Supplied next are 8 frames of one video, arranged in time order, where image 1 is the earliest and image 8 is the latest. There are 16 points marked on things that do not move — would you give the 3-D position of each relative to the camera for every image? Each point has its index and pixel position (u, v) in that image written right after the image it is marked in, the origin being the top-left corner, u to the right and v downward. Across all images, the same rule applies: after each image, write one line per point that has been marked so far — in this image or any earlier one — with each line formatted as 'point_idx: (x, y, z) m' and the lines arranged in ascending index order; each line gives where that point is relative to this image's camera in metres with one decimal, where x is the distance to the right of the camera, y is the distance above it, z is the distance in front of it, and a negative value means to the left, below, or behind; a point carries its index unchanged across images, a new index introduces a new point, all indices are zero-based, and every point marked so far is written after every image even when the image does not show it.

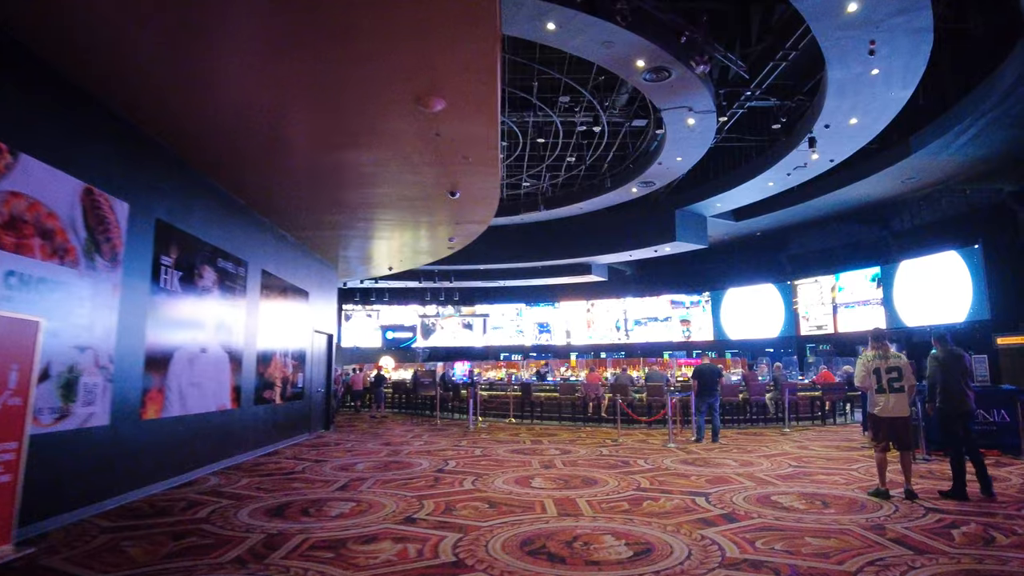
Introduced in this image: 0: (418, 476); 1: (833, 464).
0: (-0.8, -1.5, +5.3) m
1: (+2.7, -1.5, +5.6) m
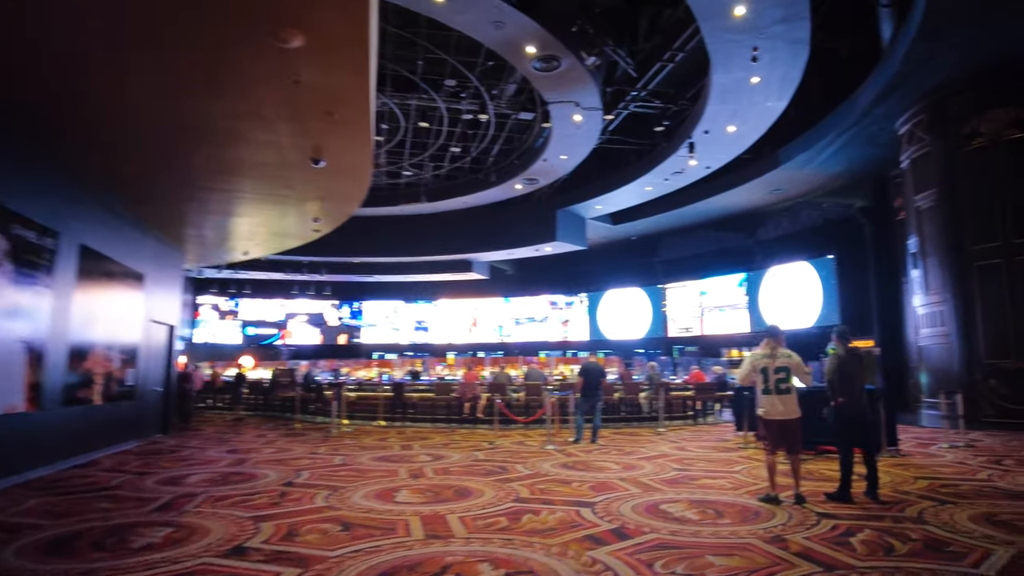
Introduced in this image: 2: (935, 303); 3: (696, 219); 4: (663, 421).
0: (-1.7, -1.4, +4.5) m
1: (+1.6, -1.5, +5.4) m
2: (+6.3, -0.2, +9.7) m
3: (+4.5, +1.7, +16.2) m
4: (+2.1, -1.8, +9.1) m
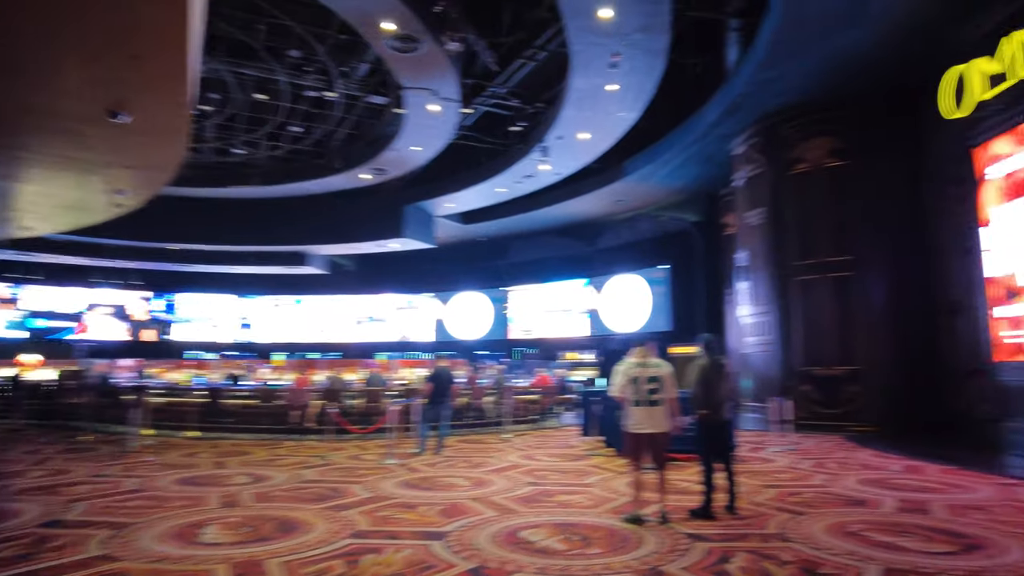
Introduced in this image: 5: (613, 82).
0: (-2.6, -1.3, +3.4) m
1: (+0.4, -1.5, +5.1) m
2: (+3.9, -0.4, +10.4) m
3: (+0.8, +1.6, +16.3) m
4: (0.0, -1.8, +8.8) m
5: (+1.4, +2.9, +9.3) m
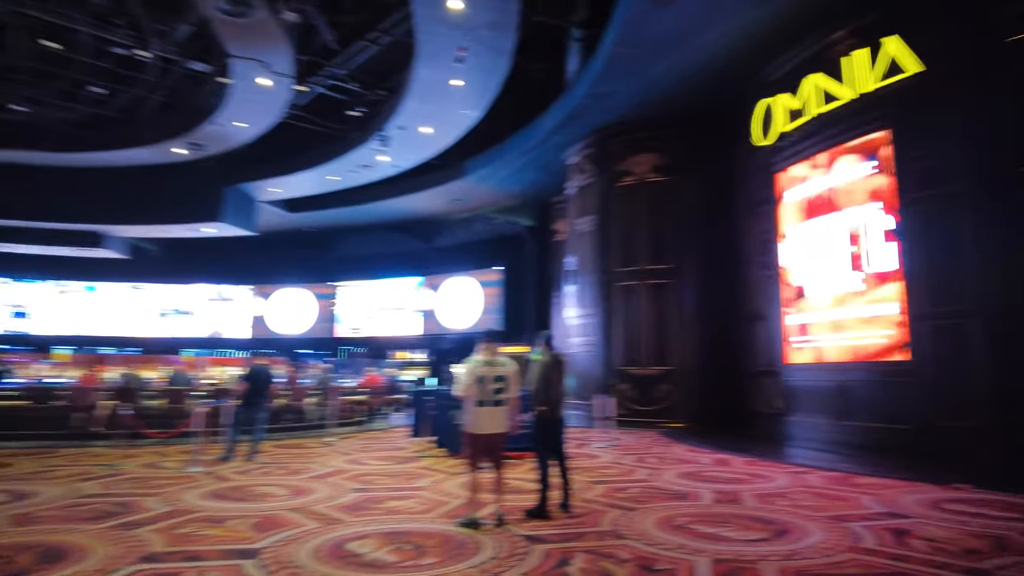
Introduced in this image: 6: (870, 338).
0: (-3.3, -1.1, +2.4) m
1: (-0.8, -1.4, +4.8) m
2: (+1.3, -0.4, +10.8) m
3: (-3.2, +1.7, +15.8) m
4: (-2.2, -1.8, +8.3) m
5: (-0.8, +2.9, +9.2) m
6: (+3.8, -0.5, +6.9) m
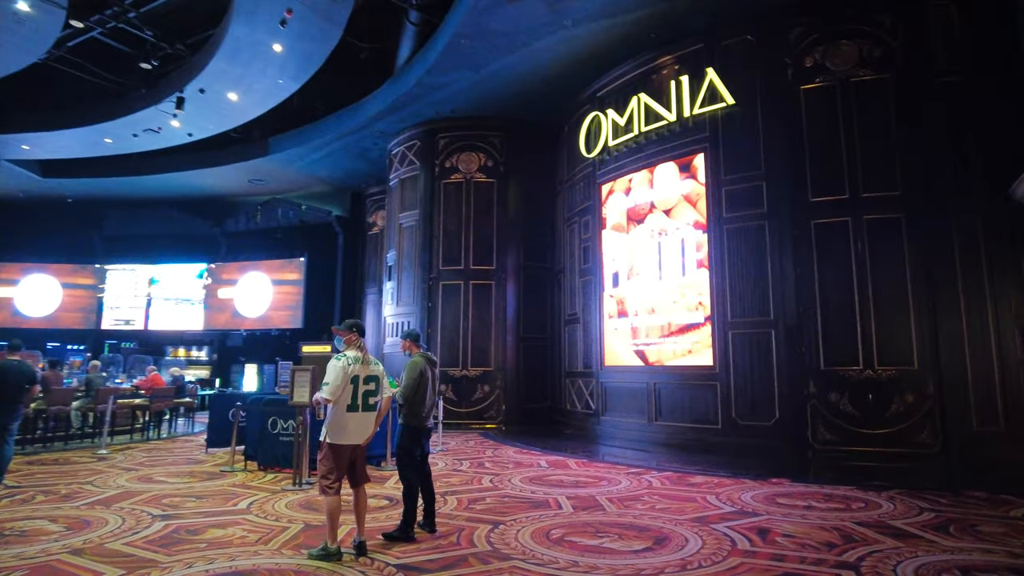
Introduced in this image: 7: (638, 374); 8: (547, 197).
0: (-3.5, -0.9, +0.9) m
1: (-1.8, -1.3, +4.0) m
2: (-1.7, -0.4, +10.3) m
3: (-7.4, +2.0, +13.7) m
4: (-4.3, -1.6, +6.9) m
5: (-2.9, +3.1, +8.2) m
6: (+1.9, -0.6, +7.5) m
7: (+1.5, -1.0, +7.9) m
8: (+0.5, +1.4, +10.4) m
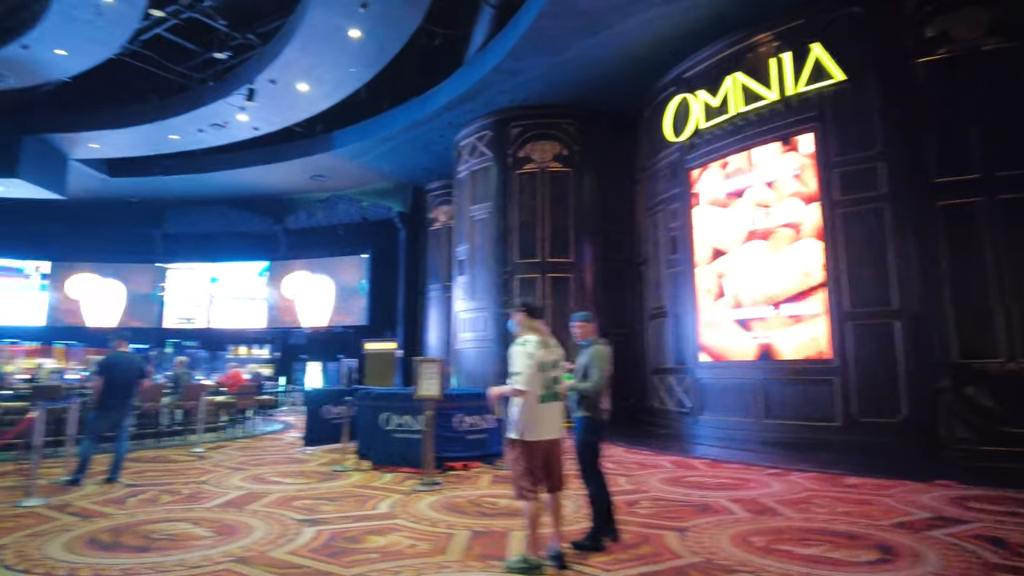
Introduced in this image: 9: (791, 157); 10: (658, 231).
0: (-2.7, -0.8, +0.7) m
1: (-0.9, -1.2, +3.7) m
2: (-0.5, -0.3, +10.0) m
3: (-6.1, +2.0, +13.6) m
4: (-3.2, -1.5, +6.7) m
5: (-1.9, +3.1, +7.9) m
6: (+3.0, -0.5, +7.0) m
7: (+2.6, -0.9, +7.5) m
8: (+1.7, +1.6, +9.9) m
9: (+3.1, +1.4, +7.2) m
10: (+2.0, +0.8, +9.0) m
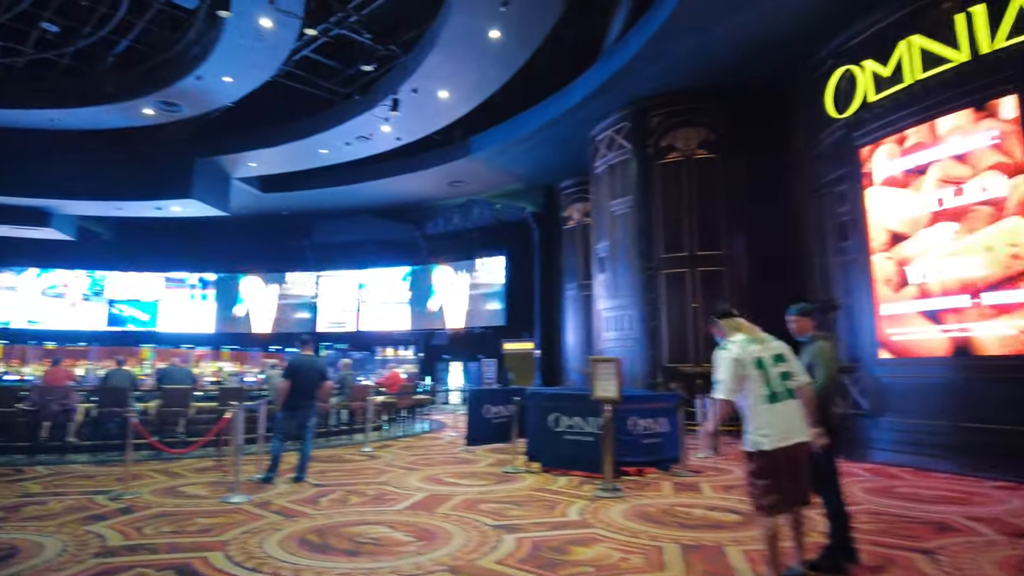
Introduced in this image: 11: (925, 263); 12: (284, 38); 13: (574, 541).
0: (-2.1, -0.9, +0.9) m
1: (+0.1, -1.2, +3.6) m
2: (+1.6, -0.3, +9.7) m
3: (-3.3, +1.9, +14.2) m
4: (-1.6, -1.5, +6.9) m
5: (-0.2, +3.1, +7.9) m
6: (+4.5, -0.4, +6.1) m
7: (+4.3, -0.8, +6.7) m
8: (+3.7, +1.7, +9.3) m
9: (+4.6, +1.5, +6.3) m
10: (+3.9, +0.9, +8.3) m
11: (+4.2, +0.3, +6.7) m
12: (-2.8, +3.1, +8.0) m
13: (+0.3, -1.1, +3.0) m
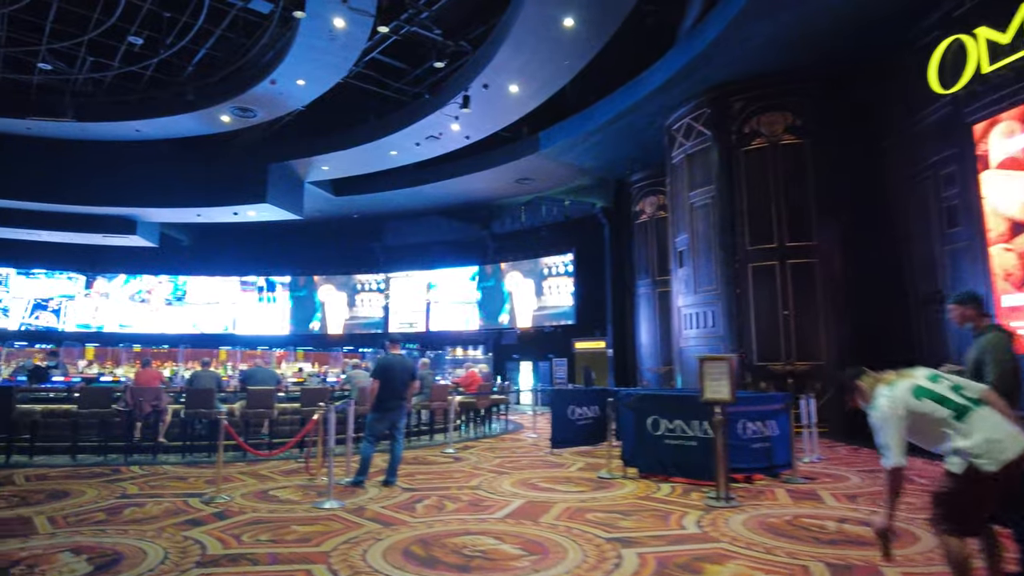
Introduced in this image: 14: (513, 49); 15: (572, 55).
0: (-1.8, -0.9, +0.9) m
1: (+0.7, -1.2, +3.3) m
2: (+2.7, -0.2, +9.3) m
3: (-1.8, +1.9, +14.2) m
4: (-0.8, -1.5, +6.8) m
5: (+0.7, +3.2, +7.6) m
6: (+5.3, -0.2, +5.4) m
7: (+5.1, -0.7, +6.0) m
8: (+4.7, +1.8, +8.6) m
9: (+5.4, +1.7, +5.6) m
10: (+4.8, +1.0, +7.6) m
11: (+5.0, +0.4, +6.1) m
12: (-1.9, +3.1, +7.9) m
13: (+0.8, -1.1, +2.7) m
14: (0.0, +3.0, +8.3) m
15: (+0.8, +3.0, +8.5) m
